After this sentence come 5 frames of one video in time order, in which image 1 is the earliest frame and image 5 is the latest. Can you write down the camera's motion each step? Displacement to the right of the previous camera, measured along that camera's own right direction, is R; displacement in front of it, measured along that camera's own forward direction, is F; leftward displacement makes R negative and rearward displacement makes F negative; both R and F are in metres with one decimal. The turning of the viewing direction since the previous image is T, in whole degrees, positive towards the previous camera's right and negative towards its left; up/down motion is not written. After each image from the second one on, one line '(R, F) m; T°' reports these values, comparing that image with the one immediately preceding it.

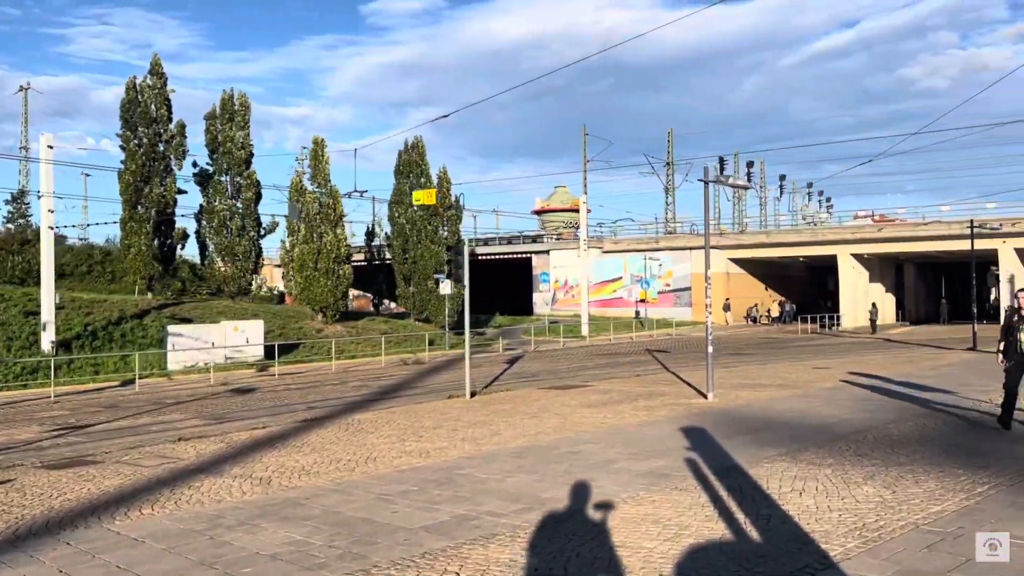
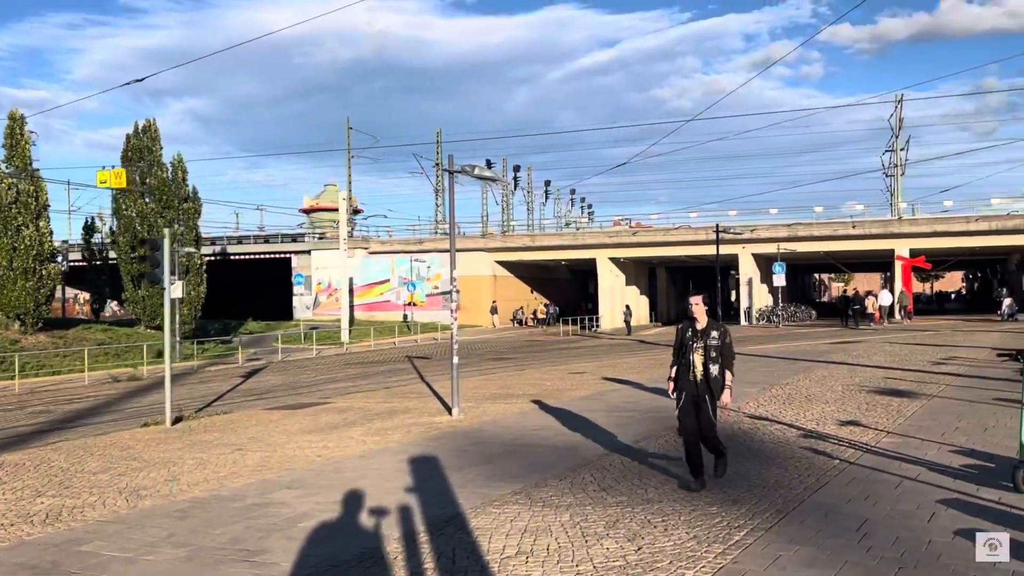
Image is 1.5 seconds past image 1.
(+0.9, +1.9) m; +15°
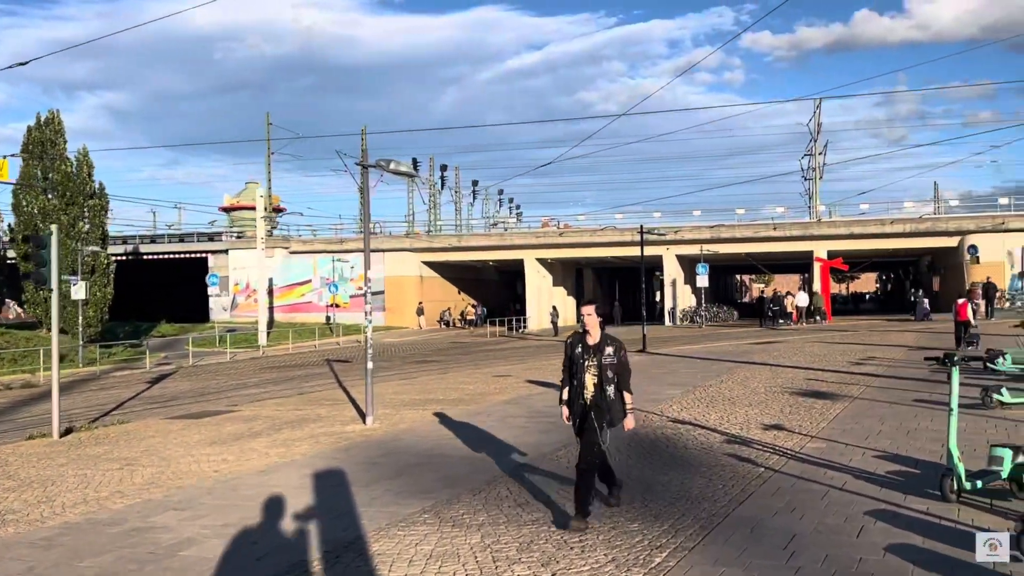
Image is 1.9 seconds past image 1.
(+0.2, +0.5) m; +5°
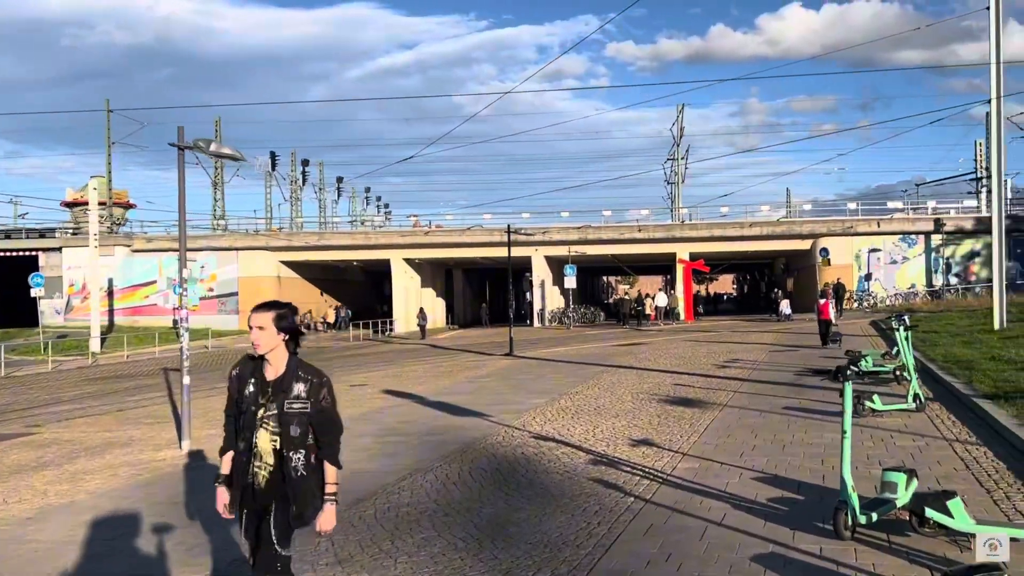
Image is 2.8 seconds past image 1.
(+0.3, +1.3) m; +9°
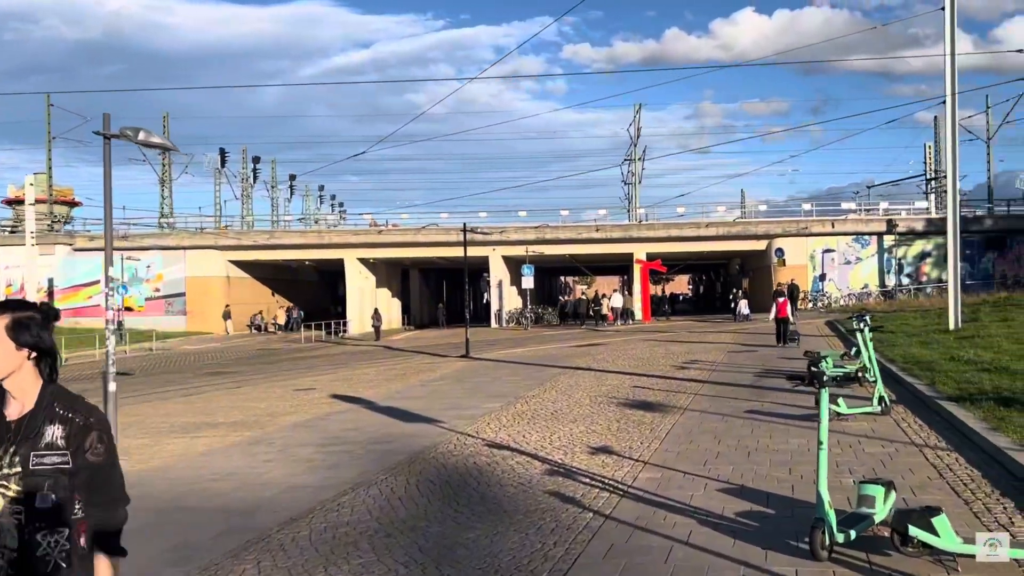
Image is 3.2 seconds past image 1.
(+0.1, +0.6) m; +3°
